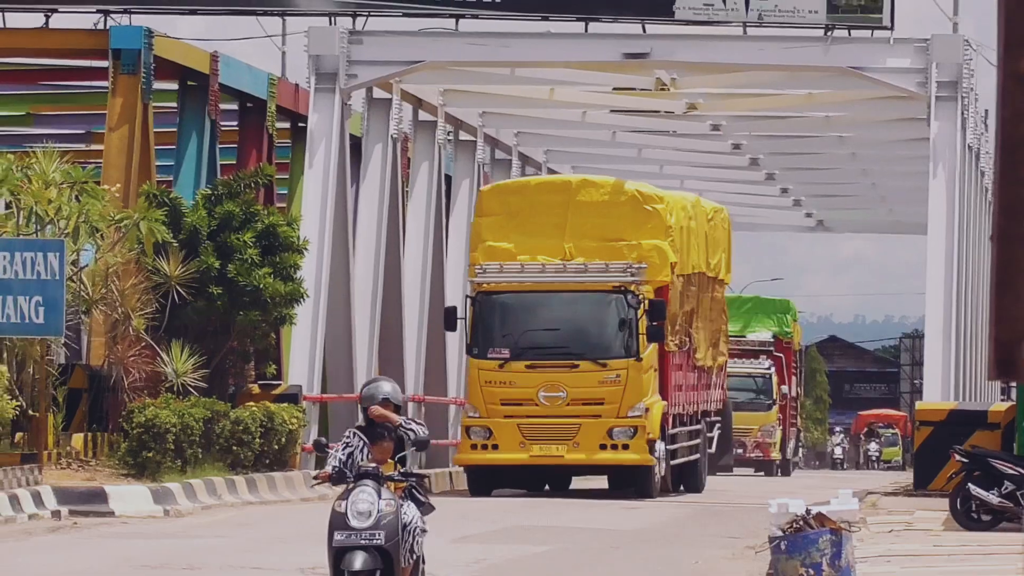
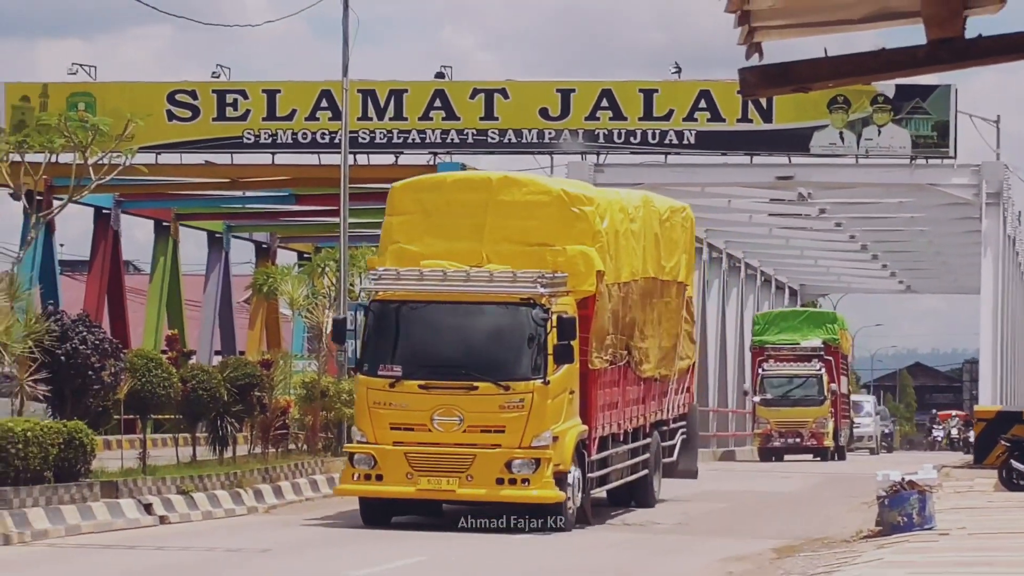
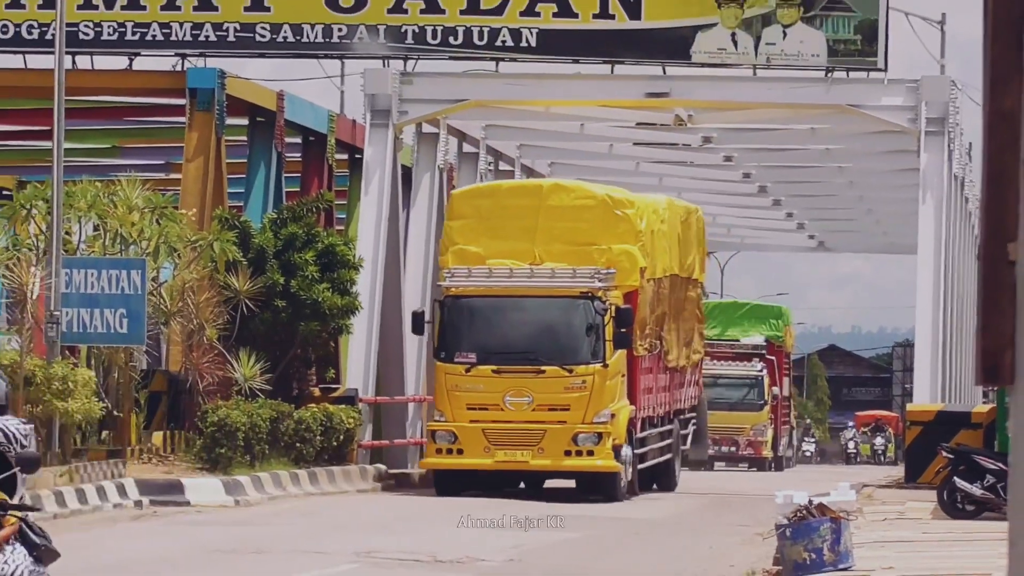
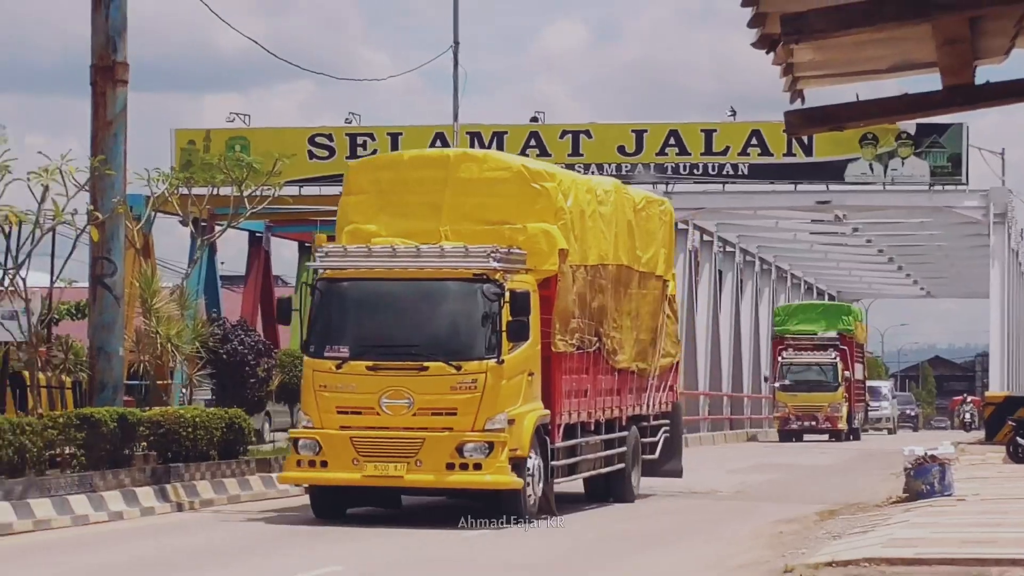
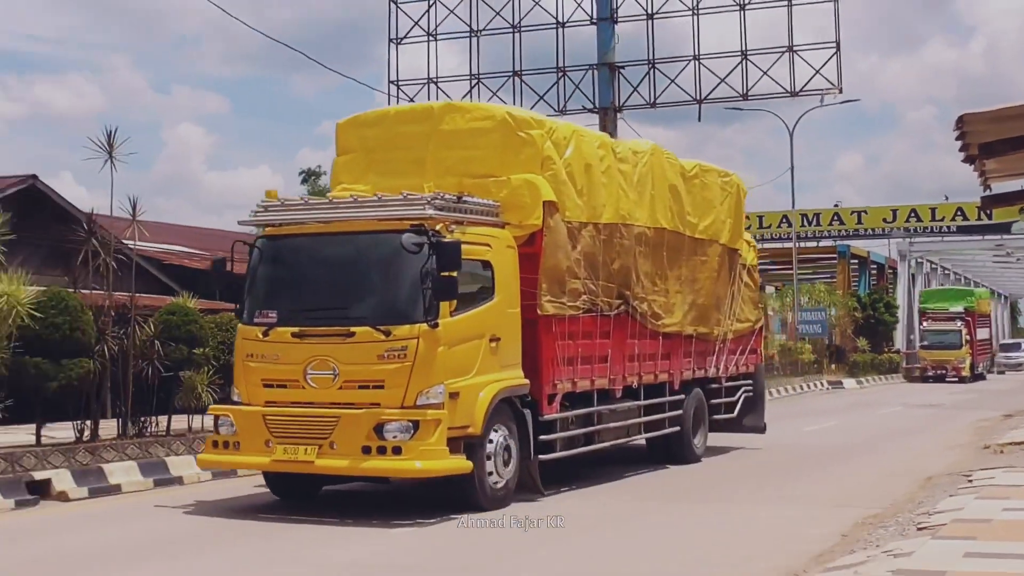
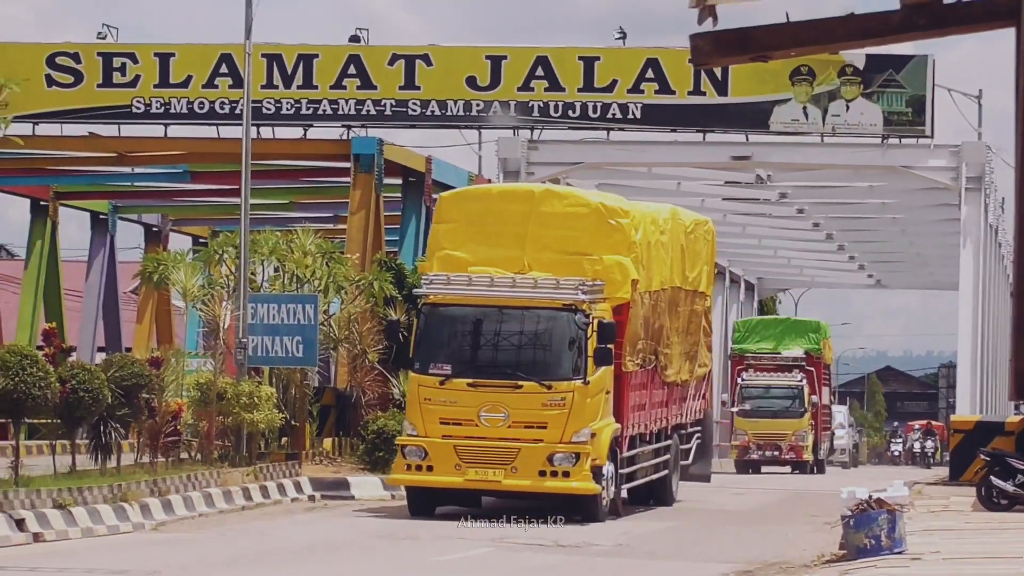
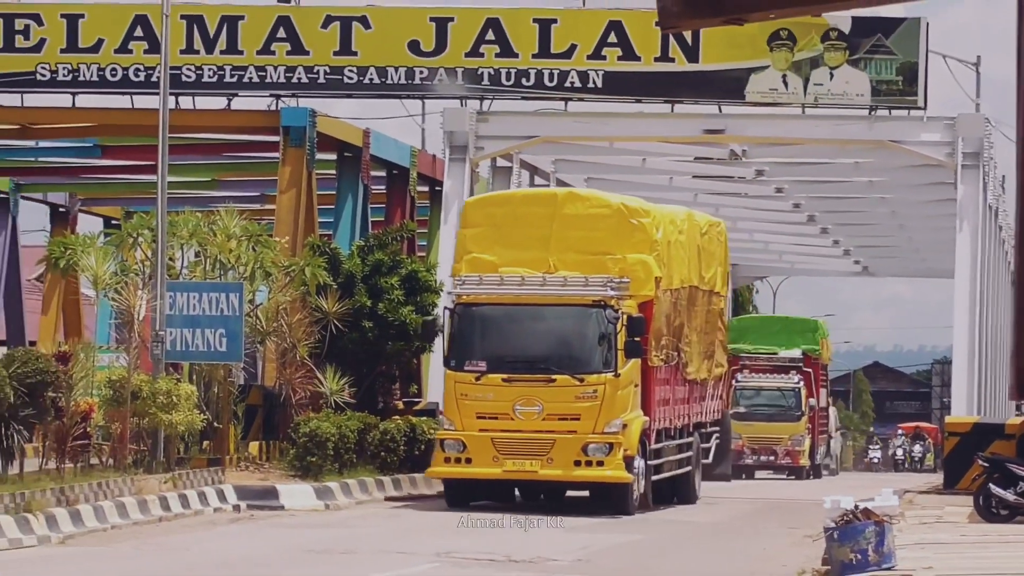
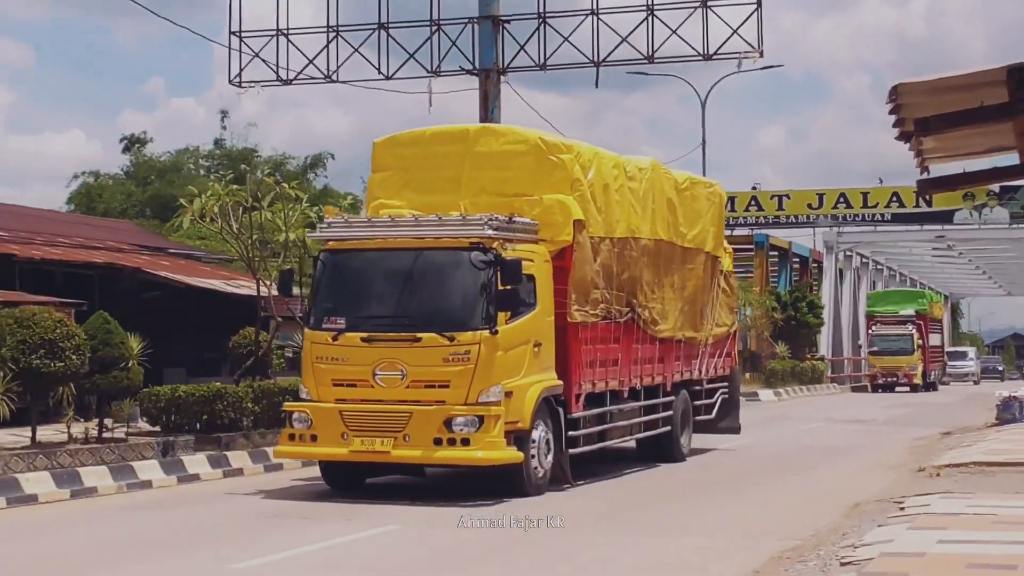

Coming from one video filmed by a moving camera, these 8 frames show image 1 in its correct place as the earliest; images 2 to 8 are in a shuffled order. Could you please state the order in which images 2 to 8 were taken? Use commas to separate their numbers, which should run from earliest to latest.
3, 7, 6, 2, 4, 8, 5
